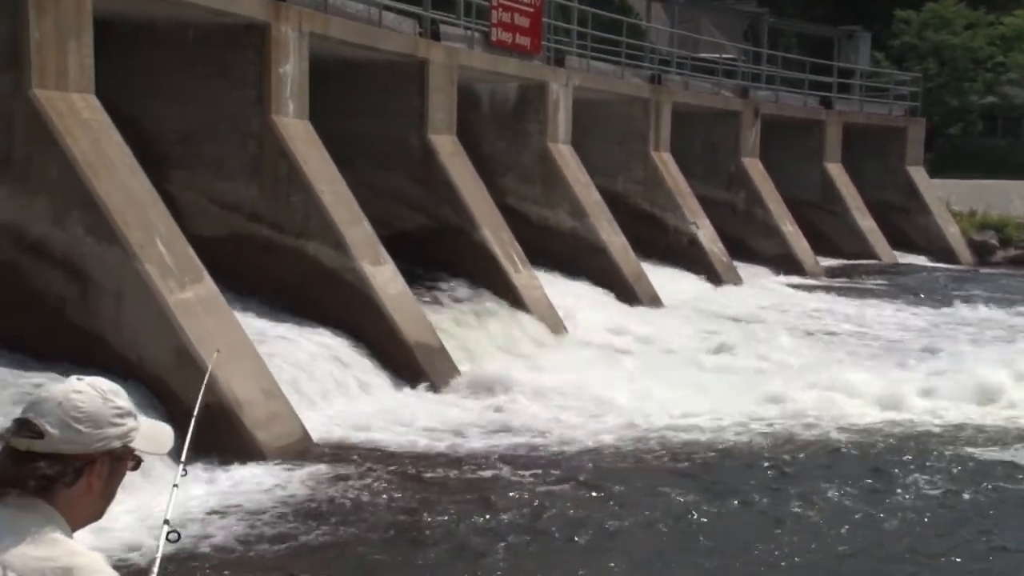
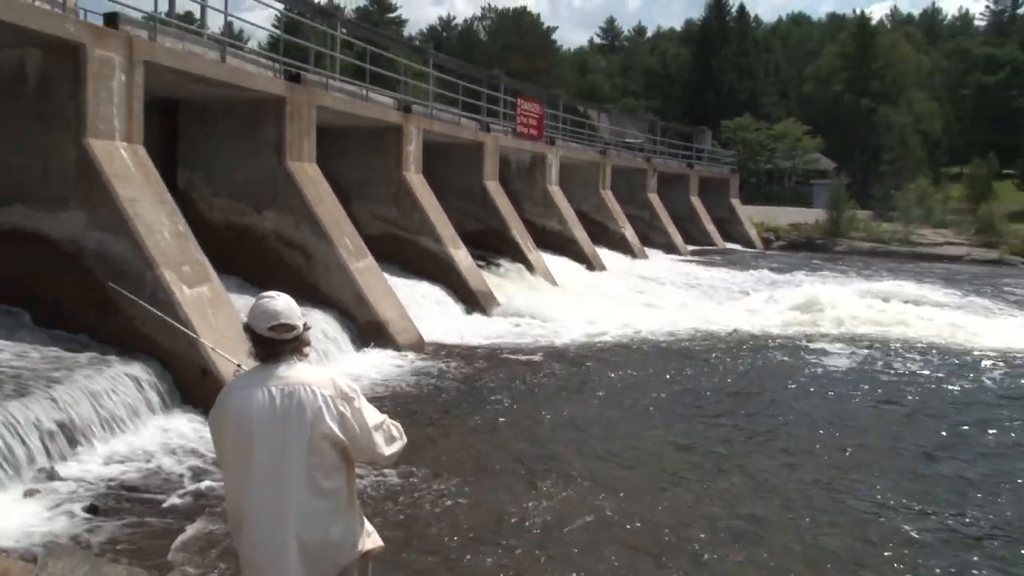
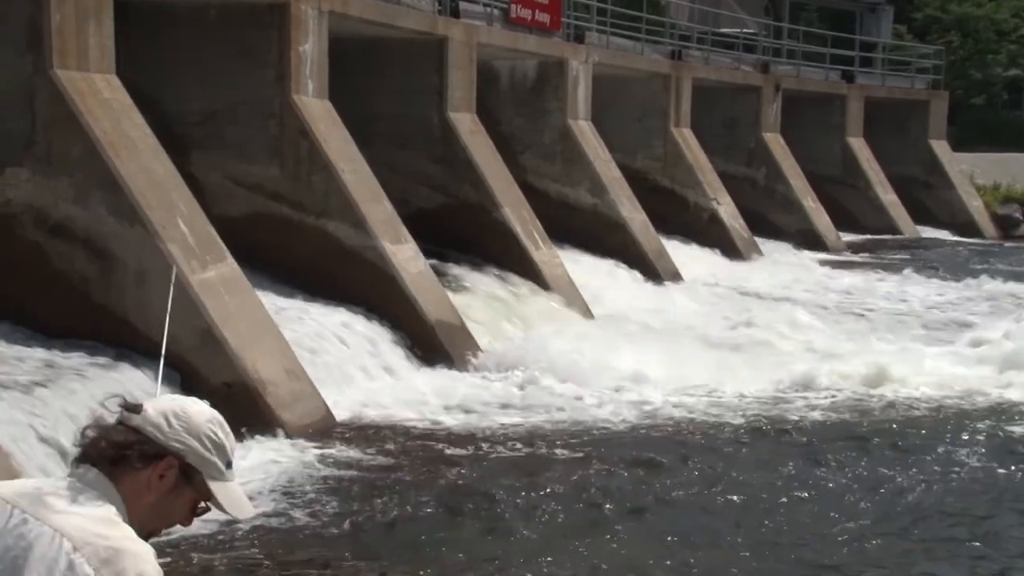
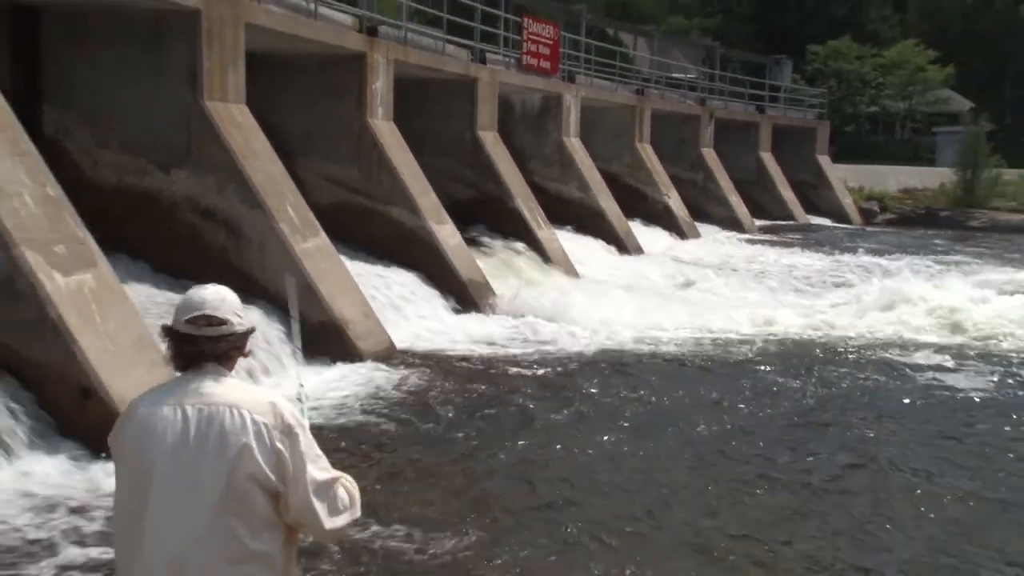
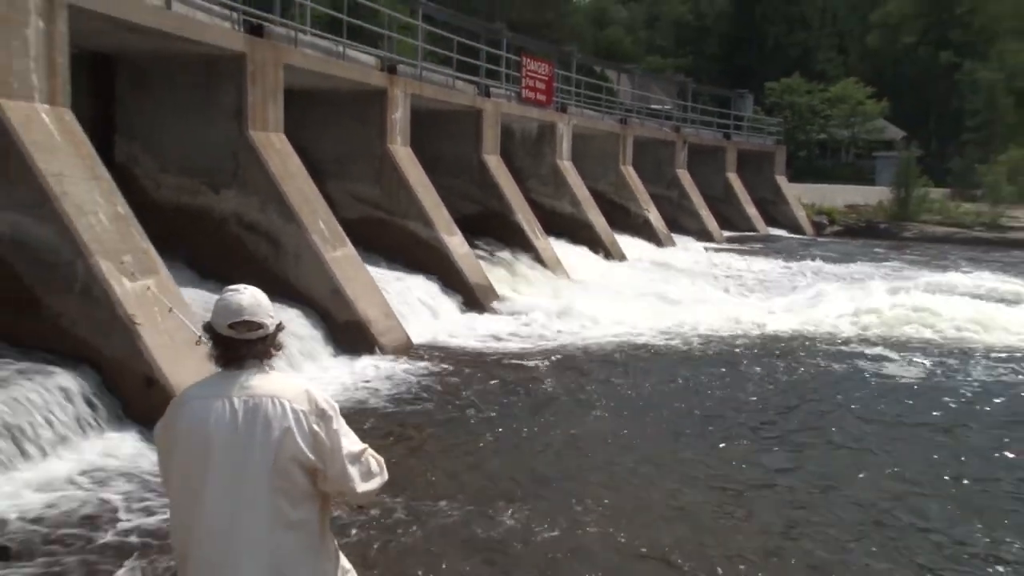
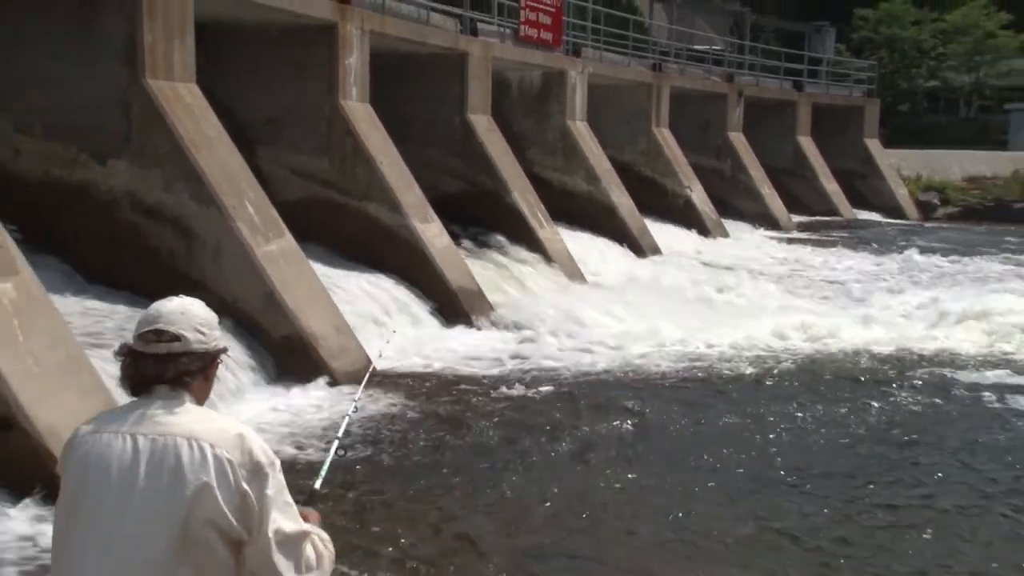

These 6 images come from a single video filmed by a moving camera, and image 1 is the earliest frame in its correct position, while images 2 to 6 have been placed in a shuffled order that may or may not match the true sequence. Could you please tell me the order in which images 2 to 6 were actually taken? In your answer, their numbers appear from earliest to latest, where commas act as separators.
3, 6, 4, 5, 2
